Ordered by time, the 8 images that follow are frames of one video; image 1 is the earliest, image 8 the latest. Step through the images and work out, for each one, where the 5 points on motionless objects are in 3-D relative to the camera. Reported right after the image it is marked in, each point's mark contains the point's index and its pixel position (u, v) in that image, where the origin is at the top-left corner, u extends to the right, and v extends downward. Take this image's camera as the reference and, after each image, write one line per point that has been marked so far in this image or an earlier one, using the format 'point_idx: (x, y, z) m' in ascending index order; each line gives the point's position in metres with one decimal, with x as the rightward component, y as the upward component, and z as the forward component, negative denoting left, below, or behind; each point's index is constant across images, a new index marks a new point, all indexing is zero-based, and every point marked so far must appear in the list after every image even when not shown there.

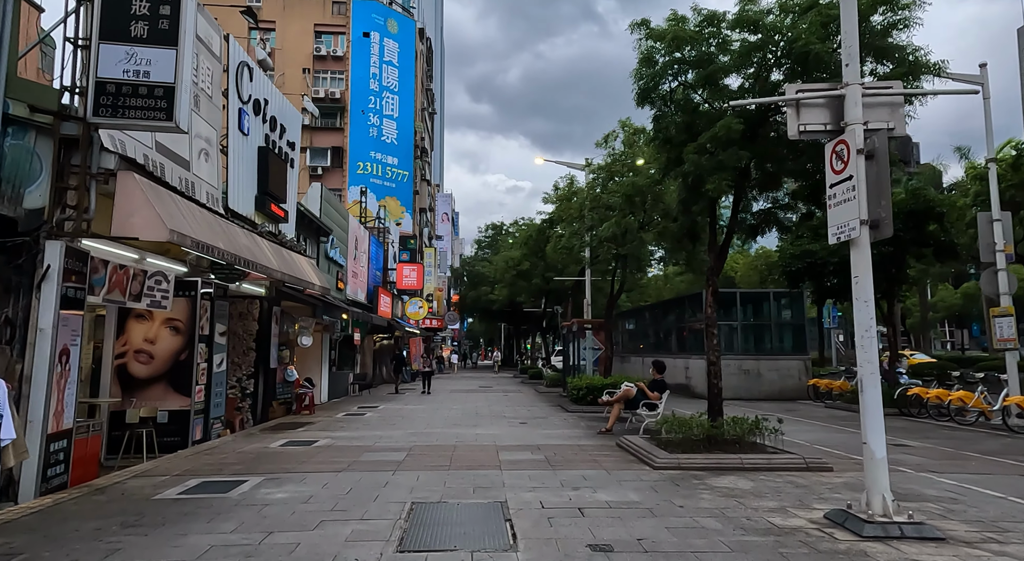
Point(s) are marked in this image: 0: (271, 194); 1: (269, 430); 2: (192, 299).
0: (-5.2, +1.9, +14.7) m
1: (-4.9, -3.0, +13.7) m
2: (-5.7, -0.3, +12.0) m
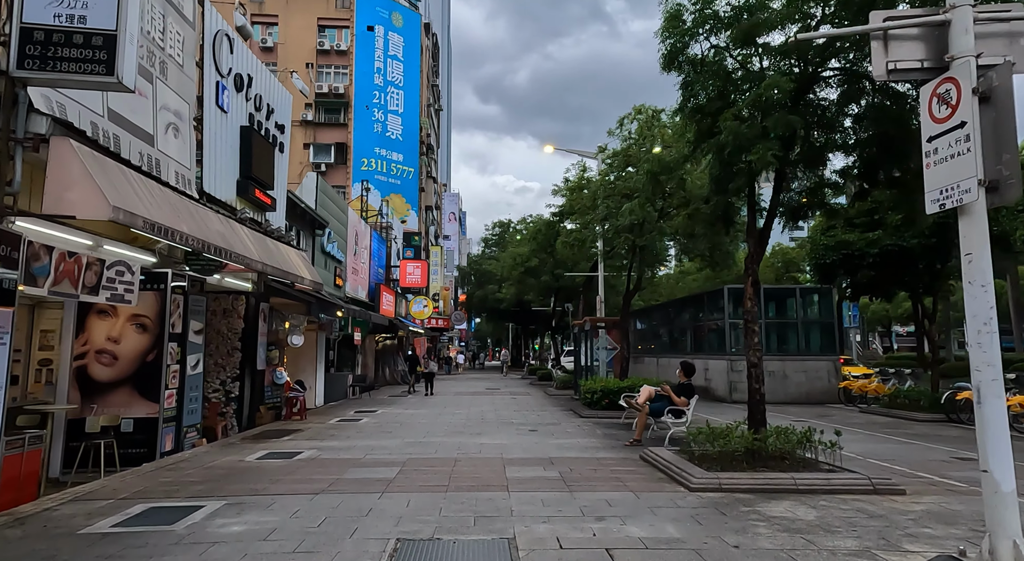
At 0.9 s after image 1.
0: (-5.1, +2.1, +13.4) m
1: (-4.8, -2.9, +12.4) m
2: (-5.6, -0.2, +10.7) m
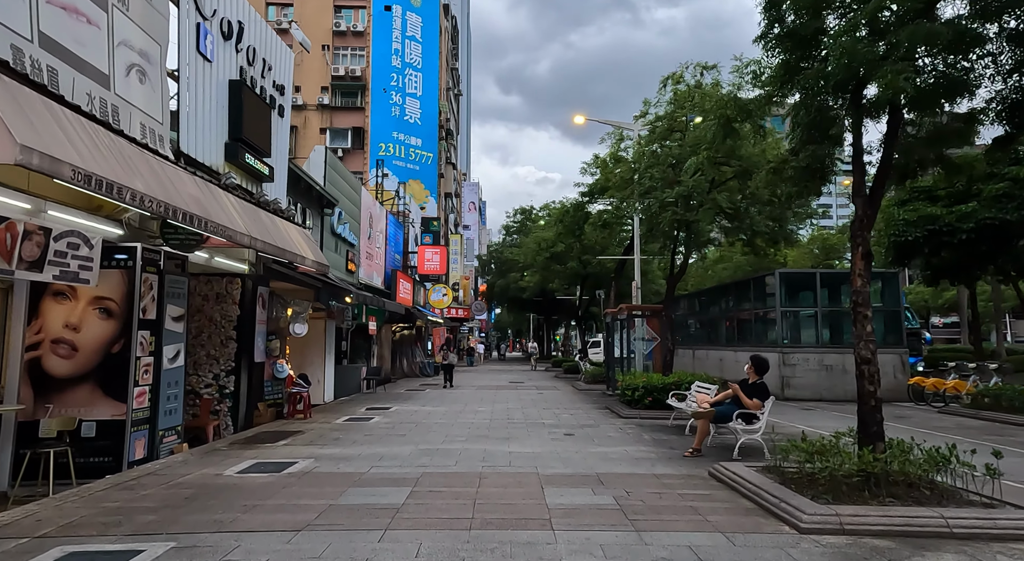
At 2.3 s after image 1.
0: (-4.5, +2.4, +11.6) m
1: (-4.2, -2.5, +10.6) m
2: (-5.1, +0.1, +9.0) m
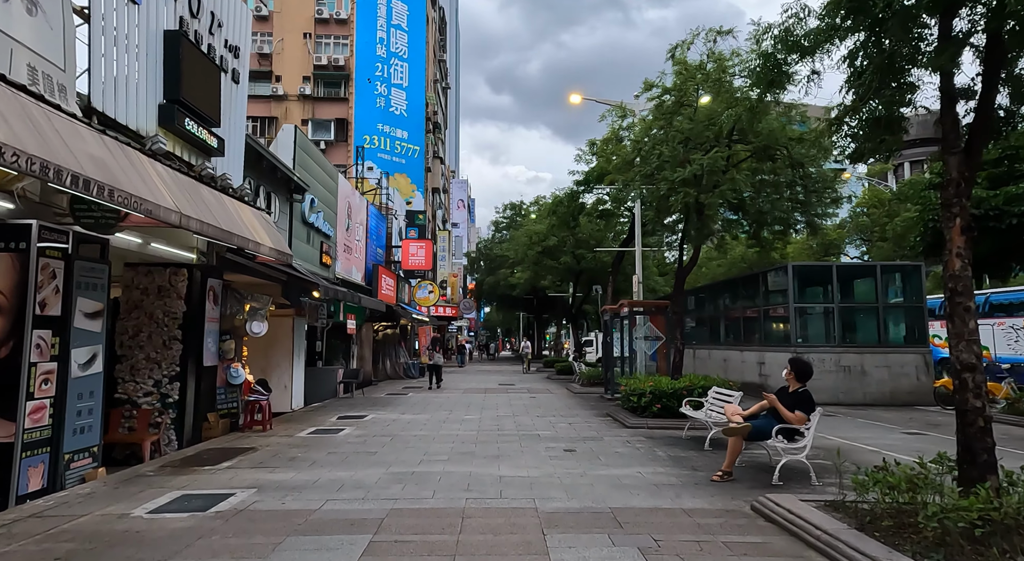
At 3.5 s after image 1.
0: (-4.7, +2.6, +9.8) m
1: (-4.4, -2.4, +8.8) m
2: (-5.2, +0.3, +7.2) m
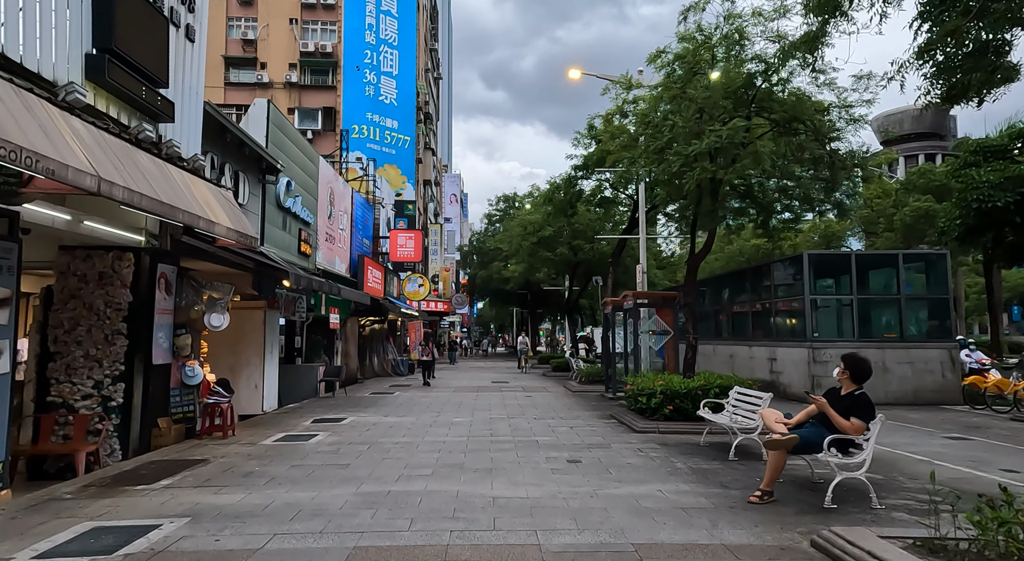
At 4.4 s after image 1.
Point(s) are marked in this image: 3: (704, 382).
0: (-4.7, +2.8, +8.3) m
1: (-4.4, -2.2, +7.4) m
2: (-5.2, +0.5, +5.7) m
3: (+3.2, -1.7, +11.3) m
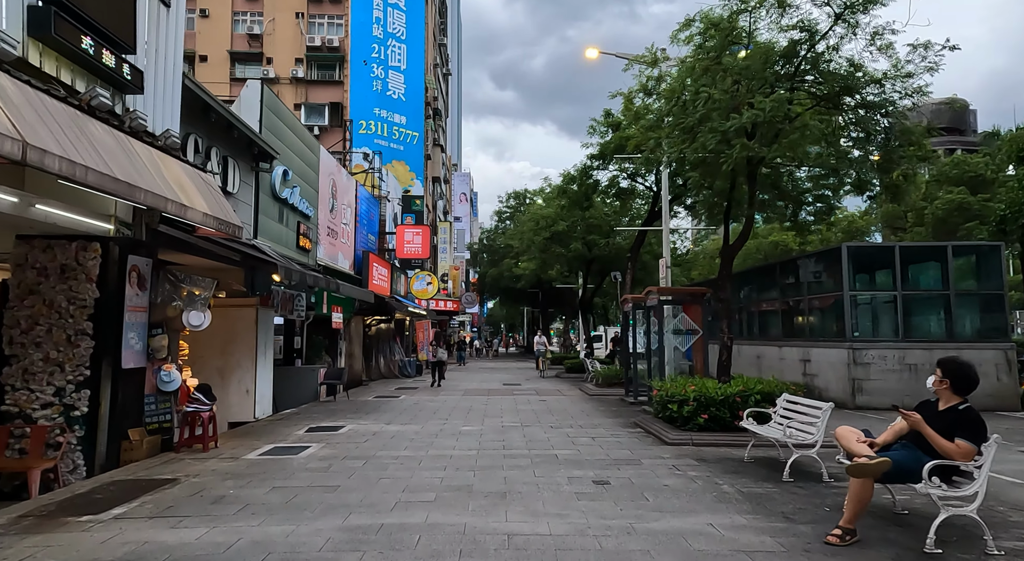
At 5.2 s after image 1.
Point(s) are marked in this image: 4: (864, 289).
0: (-4.6, +2.9, +7.2) m
1: (-4.2, -2.1, +6.2) m
2: (-5.1, +0.5, +4.5) m
3: (+3.5, -1.6, +10.1) m
4: (+8.1, -0.2, +15.5) m
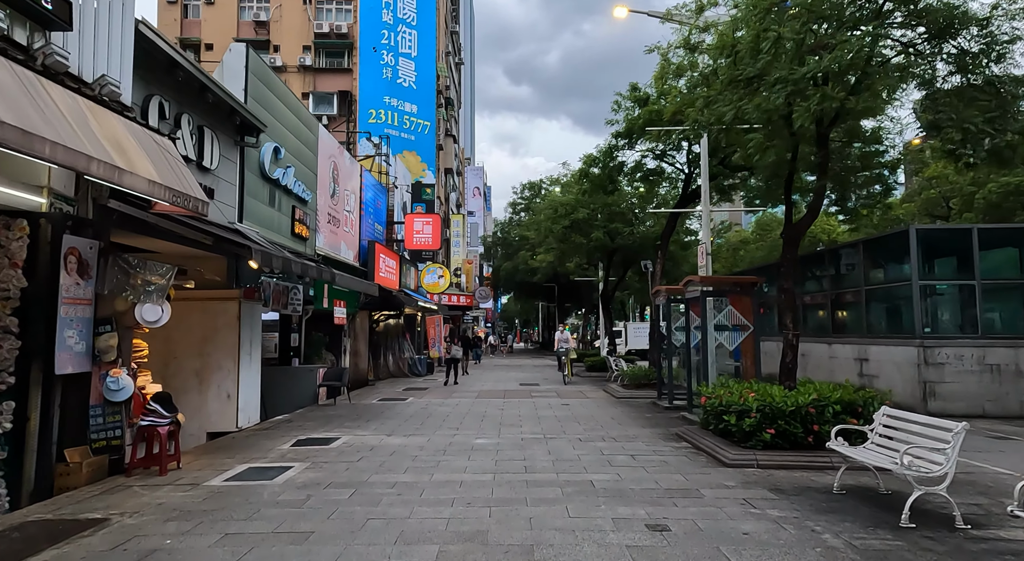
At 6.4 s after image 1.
0: (-4.4, +3.0, +5.4) m
1: (-4.0, -2.0, +4.5) m
2: (-4.9, +0.7, +2.9) m
3: (+3.7, -1.4, +8.2) m
4: (+8.5, +0.1, +13.6) m
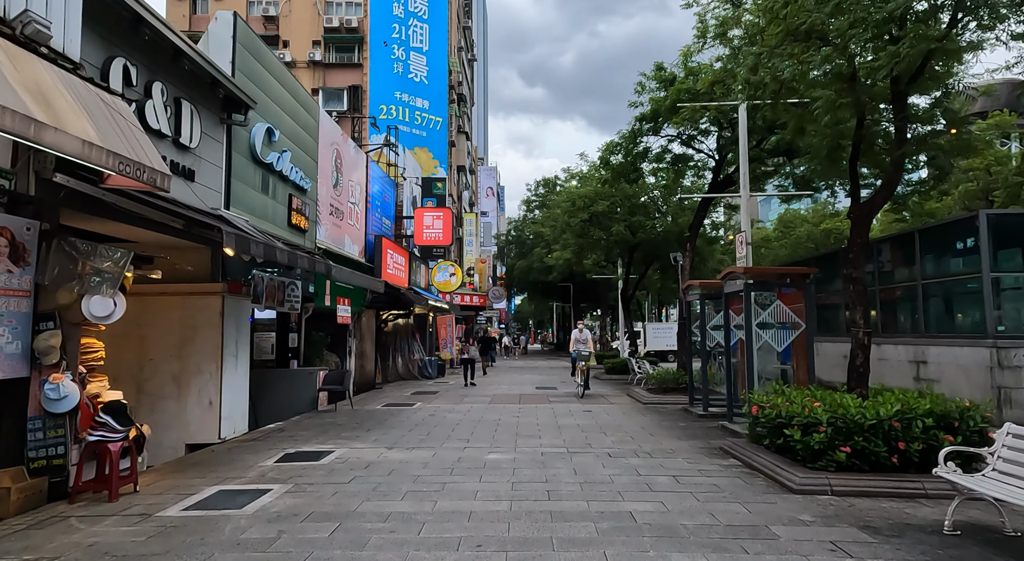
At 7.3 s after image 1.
0: (-4.2, +3.1, +4.2) m
1: (-3.9, -1.8, +3.2) m
2: (-4.8, +0.8, +1.6) m
3: (+3.9, -1.3, +6.8) m
4: (+8.8, +0.2, +12.0) m
